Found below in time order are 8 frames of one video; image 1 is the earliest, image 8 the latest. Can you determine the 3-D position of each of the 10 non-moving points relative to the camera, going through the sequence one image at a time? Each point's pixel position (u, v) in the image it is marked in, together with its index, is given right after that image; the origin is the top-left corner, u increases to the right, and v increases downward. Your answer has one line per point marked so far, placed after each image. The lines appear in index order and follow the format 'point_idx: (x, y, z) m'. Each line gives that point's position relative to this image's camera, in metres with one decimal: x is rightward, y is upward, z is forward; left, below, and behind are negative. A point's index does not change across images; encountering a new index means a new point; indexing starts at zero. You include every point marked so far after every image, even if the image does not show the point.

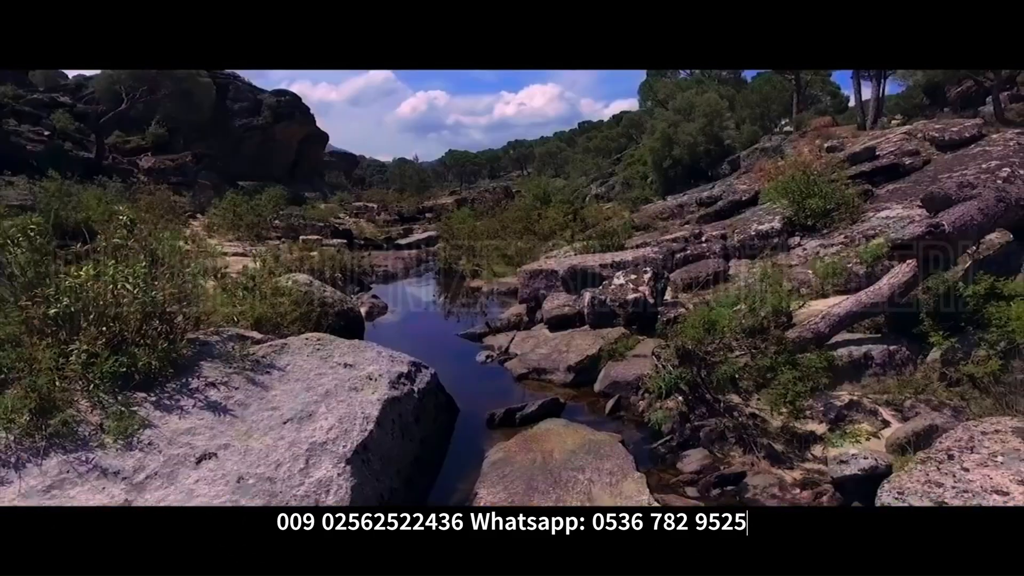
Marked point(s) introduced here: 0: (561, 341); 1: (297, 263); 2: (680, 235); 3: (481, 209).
0: (+0.7, -0.8, +8.6) m
1: (-4.1, +0.5, +11.9) m
2: (+3.3, +1.1, +11.9) m
3: (-0.9, +2.4, +18.7) m
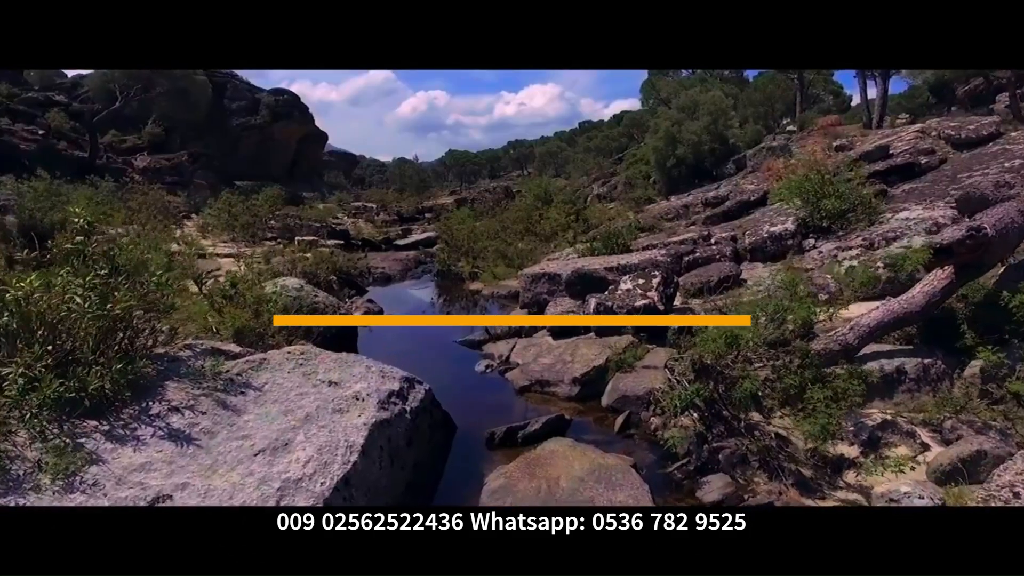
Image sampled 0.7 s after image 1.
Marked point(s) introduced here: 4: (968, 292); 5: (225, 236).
0: (+0.7, -0.8, +8.2) m
1: (-4.1, +0.4, +11.4) m
2: (+3.3, +1.0, +11.5) m
3: (-0.9, +2.3, +18.2) m
4: (+4.3, 0.0, +5.8) m
5: (-7.6, +1.4, +16.7) m
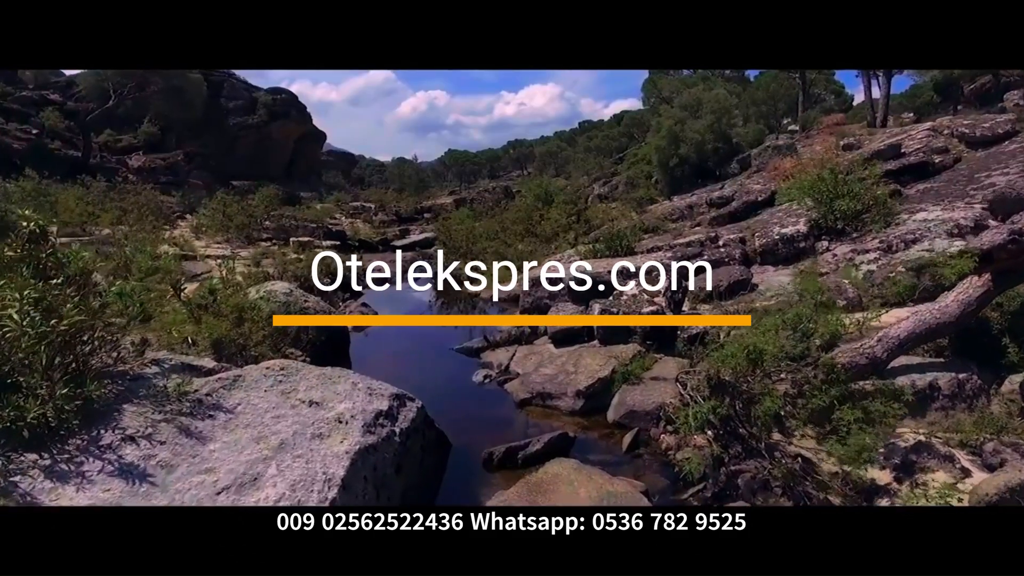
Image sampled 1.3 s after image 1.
0: (+0.7, -0.9, +7.7) m
1: (-4.1, +0.4, +11.0) m
2: (+3.3, +0.9, +11.0) m
3: (-0.9, +2.3, +17.8) m
4: (+4.3, -0.1, +5.4) m
5: (-7.6, +1.4, +16.2) m
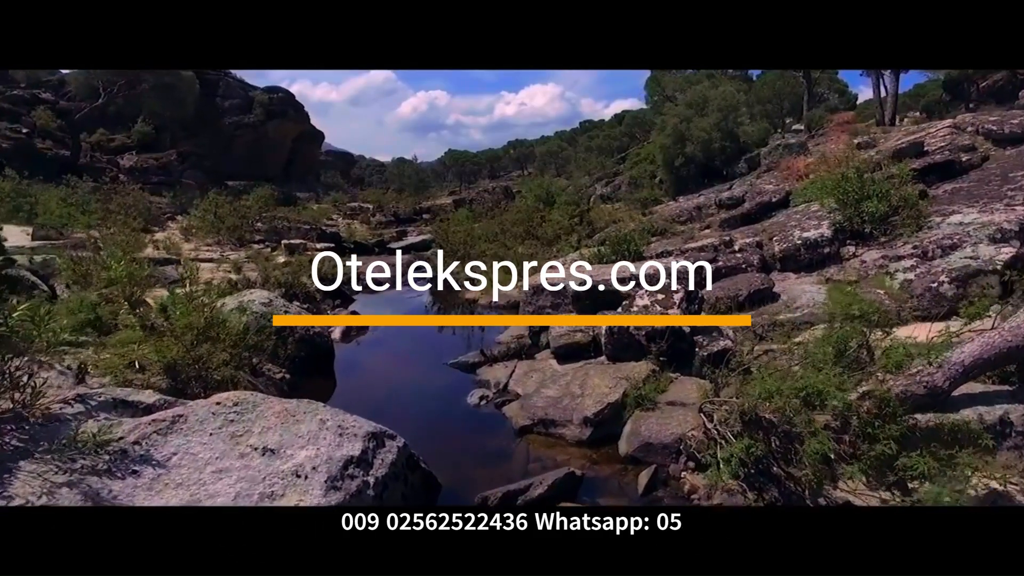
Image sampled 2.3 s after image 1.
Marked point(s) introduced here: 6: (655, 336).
0: (+0.7, -1.0, +7.0) m
1: (-4.1, +0.2, +10.3) m
2: (+3.3, +0.8, +10.3) m
3: (-0.9, +2.1, +17.0) m
4: (+4.3, -0.2, +4.6) m
5: (-7.6, +1.2, +15.5) m
6: (+1.7, -0.6, +7.1) m
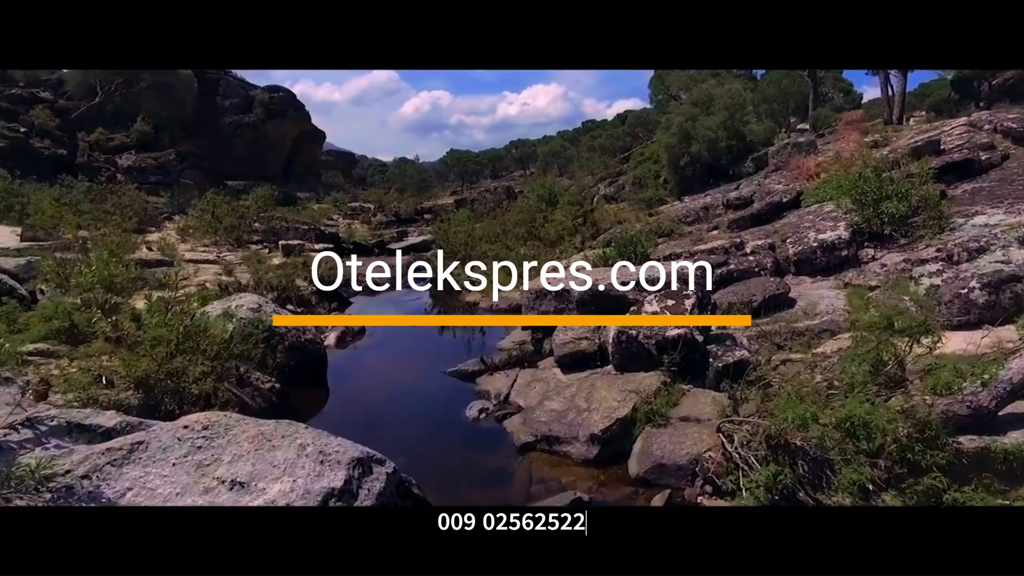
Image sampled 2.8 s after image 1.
0: (+0.7, -1.1, +6.6) m
1: (-4.1, +0.2, +9.9) m
2: (+3.3, +0.7, +9.9) m
3: (-0.9, +2.1, +16.7) m
4: (+4.3, -0.3, +4.2) m
5: (-7.6, +1.2, +15.1) m
6: (+1.7, -0.7, +6.7) m
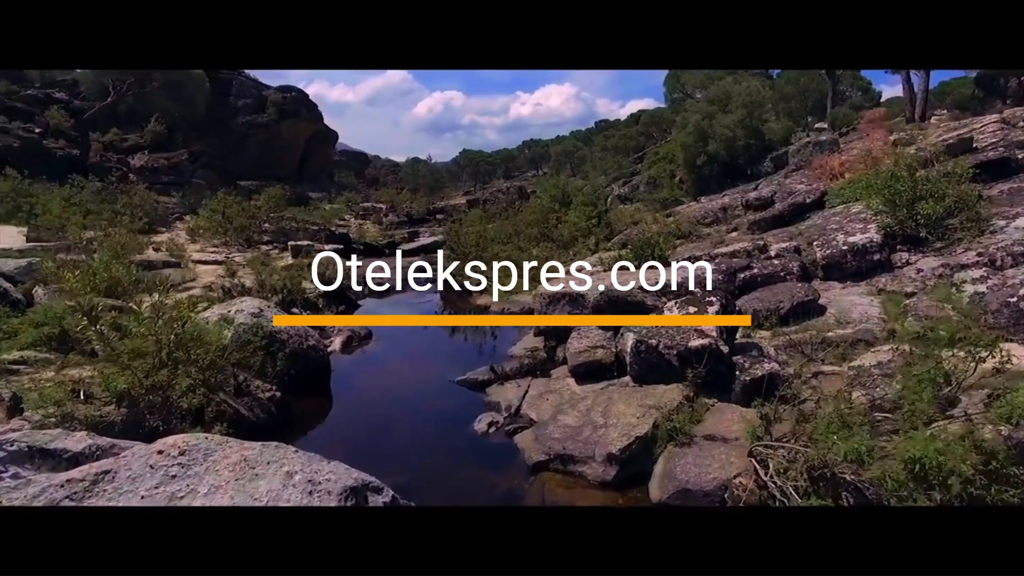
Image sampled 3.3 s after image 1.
0: (+0.8, -1.2, +6.2) m
1: (-3.9, +0.1, +9.6) m
2: (+3.5, +0.7, +9.5) m
3: (-0.5, +2.0, +16.3) m
4: (+4.4, -0.4, +3.8) m
5: (-7.3, +1.2, +14.9) m
6: (+1.9, -0.8, +6.3) m
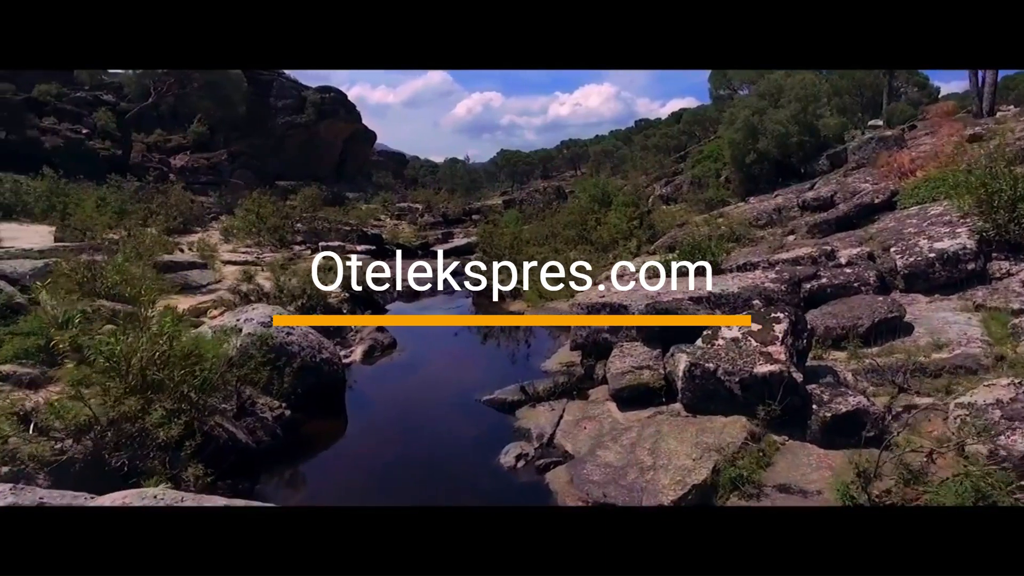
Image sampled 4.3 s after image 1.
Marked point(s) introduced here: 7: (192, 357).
0: (+1.1, -1.3, +5.4) m
1: (-3.4, +0.1, +9.0) m
2: (+4.0, +0.5, +8.5) m
3: (+0.4, +1.9, +15.5) m
4: (+4.5, -0.5, +2.7) m
5: (-6.4, +1.1, +14.6) m
6: (+2.2, -0.9, +5.4) m
7: (-2.9, -0.6, +5.8) m
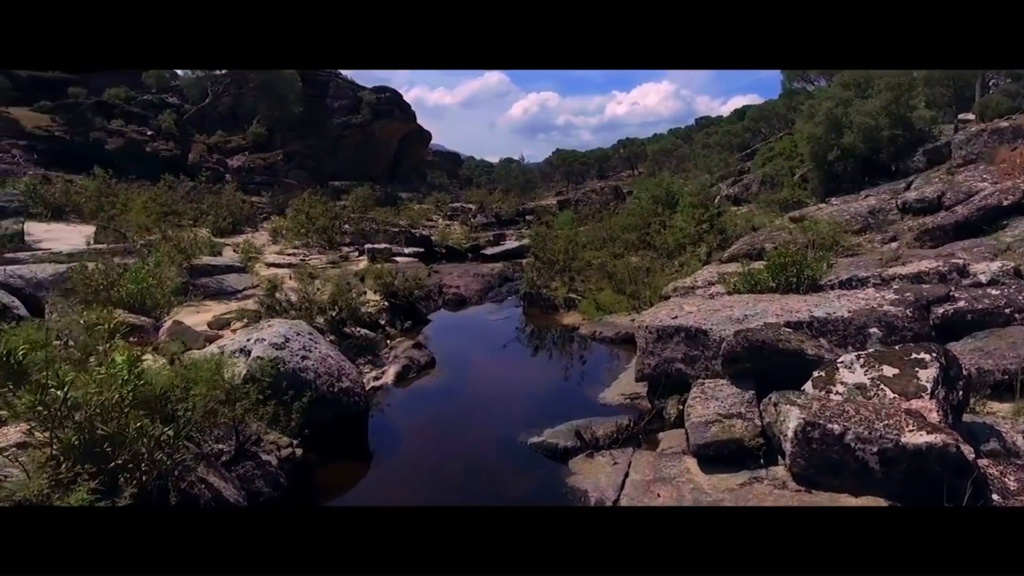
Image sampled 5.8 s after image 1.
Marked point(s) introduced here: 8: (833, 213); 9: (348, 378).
0: (+1.5, -1.5, +4.1) m
1: (-2.7, -0.1, +8.2) m
2: (+4.6, +0.3, +7.0) m
3: (+1.7, +1.7, +14.3) m
4: (+4.7, -0.8, +1.2) m
5: (-5.2, +1.0, +13.9) m
6: (+2.5, -1.1, +4.0) m
7: (-2.5, -0.7, +4.9) m
8: (+5.8, +1.3, +11.1) m
9: (-1.6, -0.8, +5.9) m
